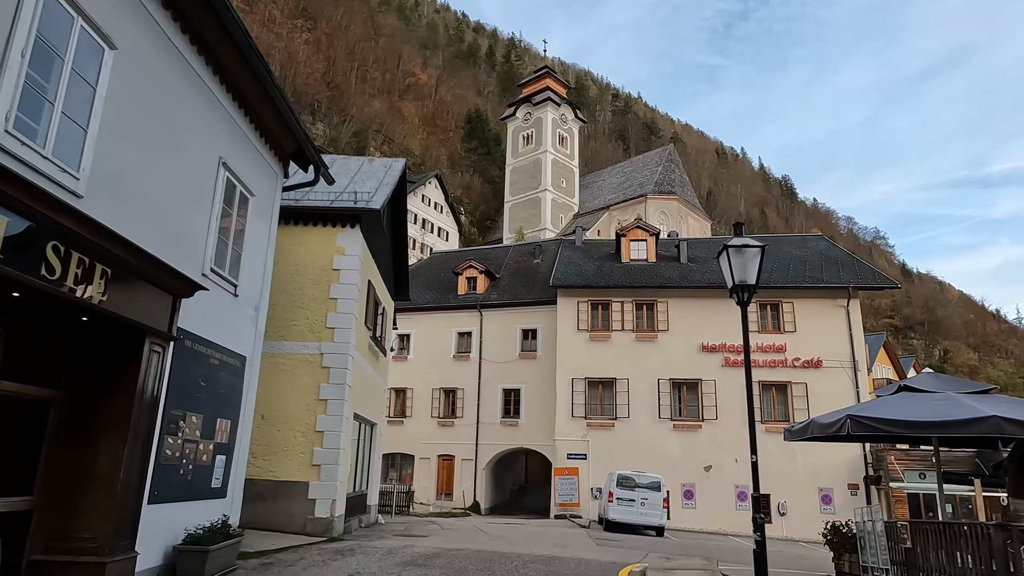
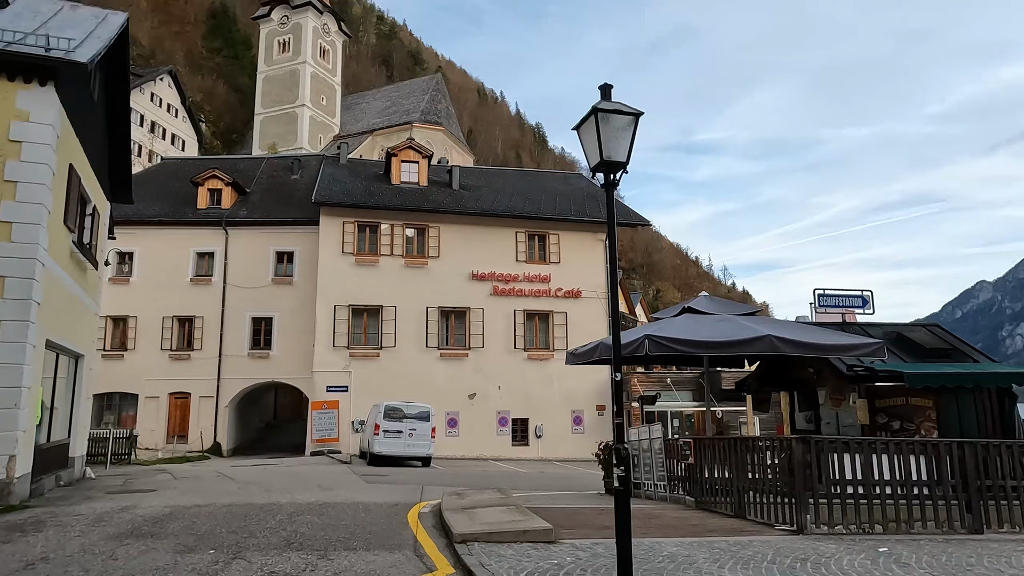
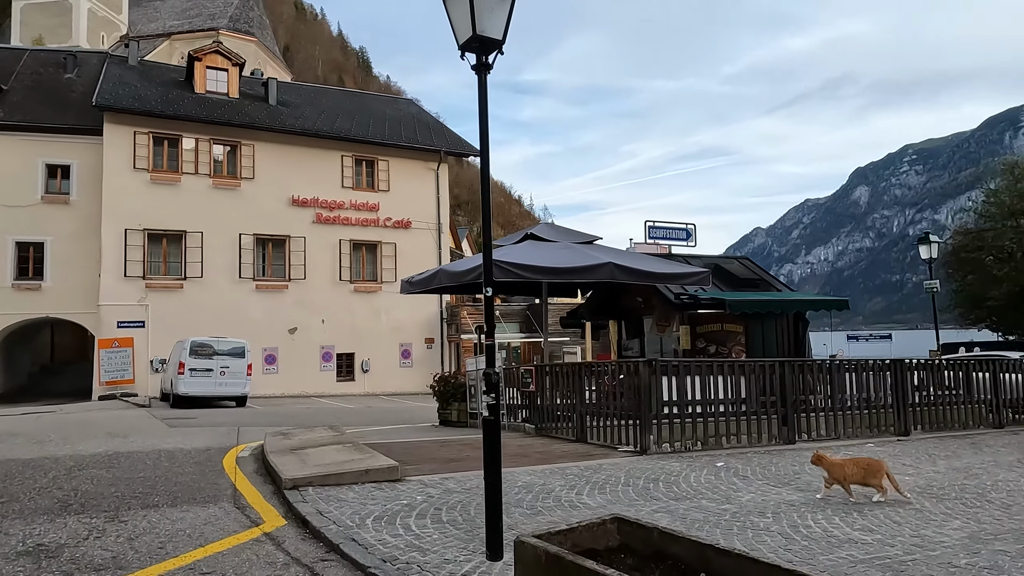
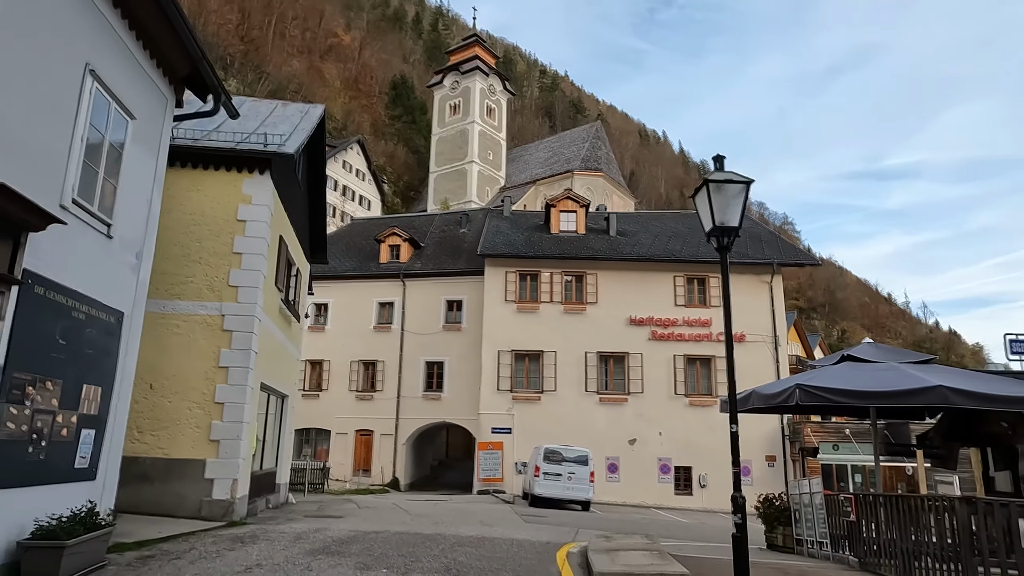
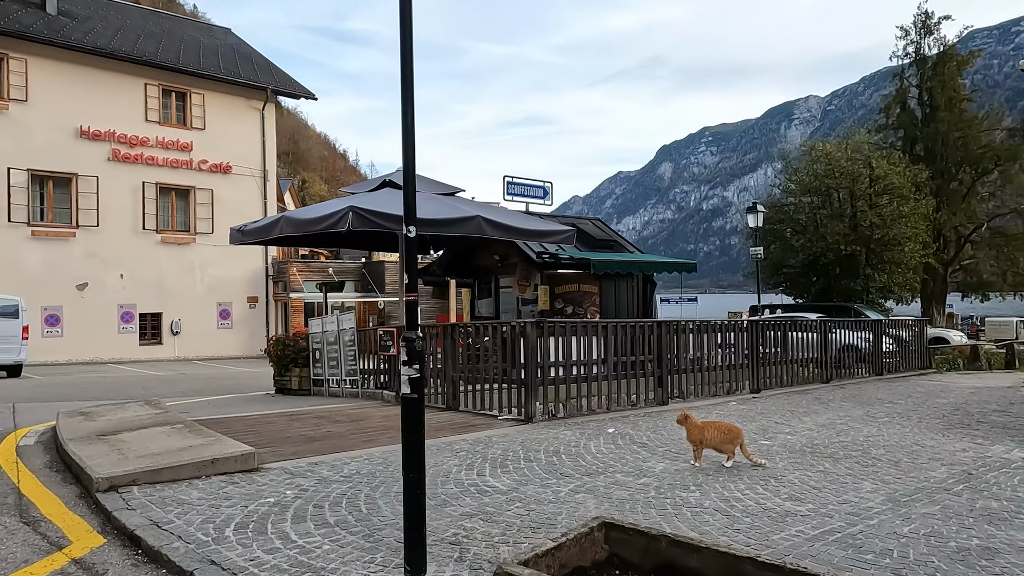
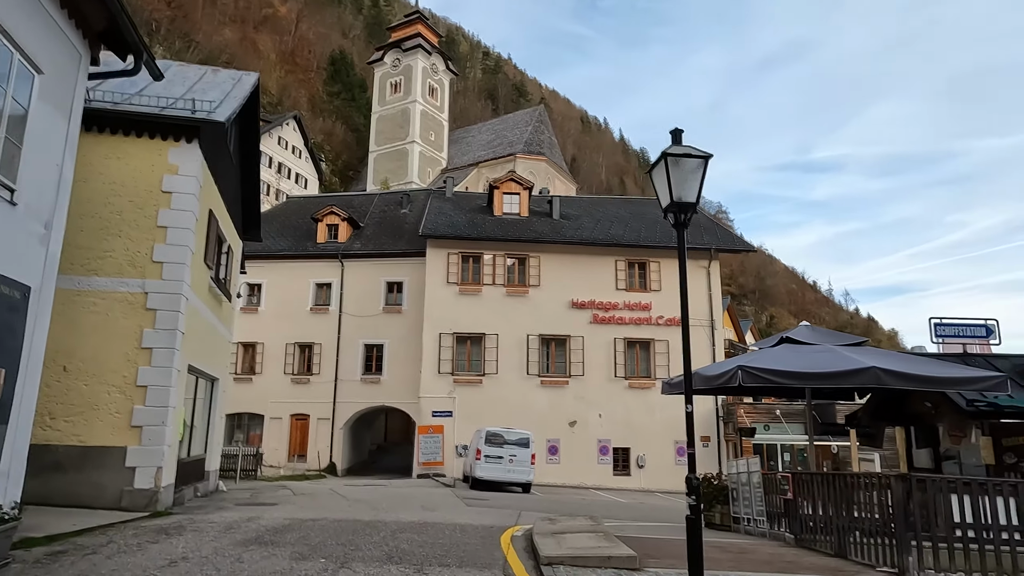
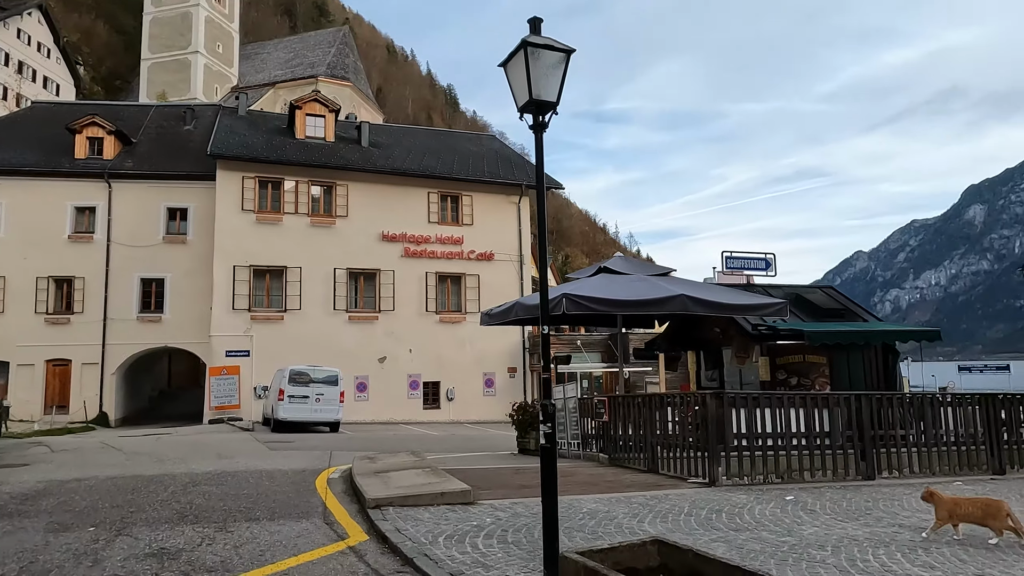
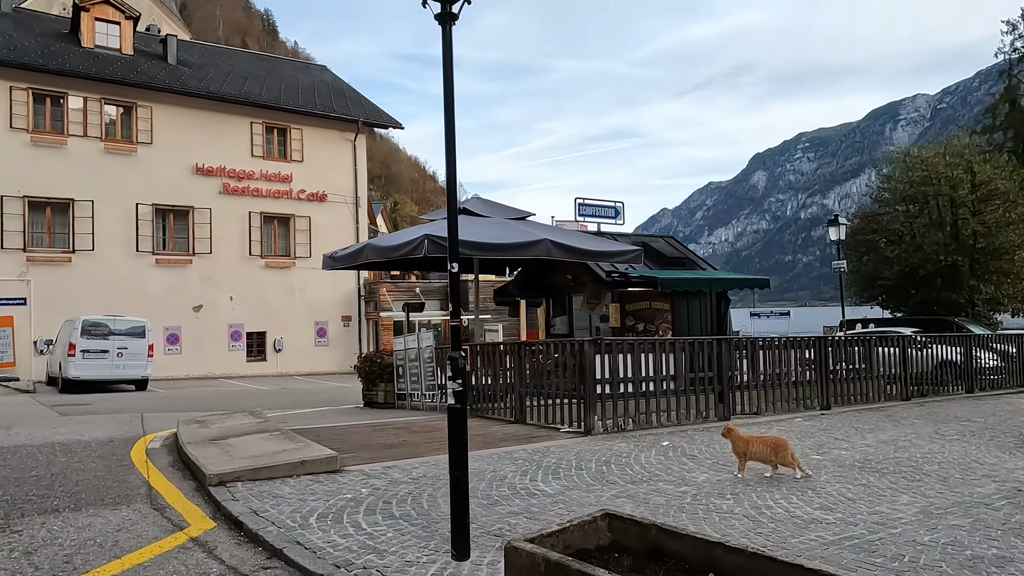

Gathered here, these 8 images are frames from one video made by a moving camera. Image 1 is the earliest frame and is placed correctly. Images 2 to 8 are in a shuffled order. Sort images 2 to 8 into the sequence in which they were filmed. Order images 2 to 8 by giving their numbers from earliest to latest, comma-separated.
4, 6, 2, 7, 3, 8, 5
